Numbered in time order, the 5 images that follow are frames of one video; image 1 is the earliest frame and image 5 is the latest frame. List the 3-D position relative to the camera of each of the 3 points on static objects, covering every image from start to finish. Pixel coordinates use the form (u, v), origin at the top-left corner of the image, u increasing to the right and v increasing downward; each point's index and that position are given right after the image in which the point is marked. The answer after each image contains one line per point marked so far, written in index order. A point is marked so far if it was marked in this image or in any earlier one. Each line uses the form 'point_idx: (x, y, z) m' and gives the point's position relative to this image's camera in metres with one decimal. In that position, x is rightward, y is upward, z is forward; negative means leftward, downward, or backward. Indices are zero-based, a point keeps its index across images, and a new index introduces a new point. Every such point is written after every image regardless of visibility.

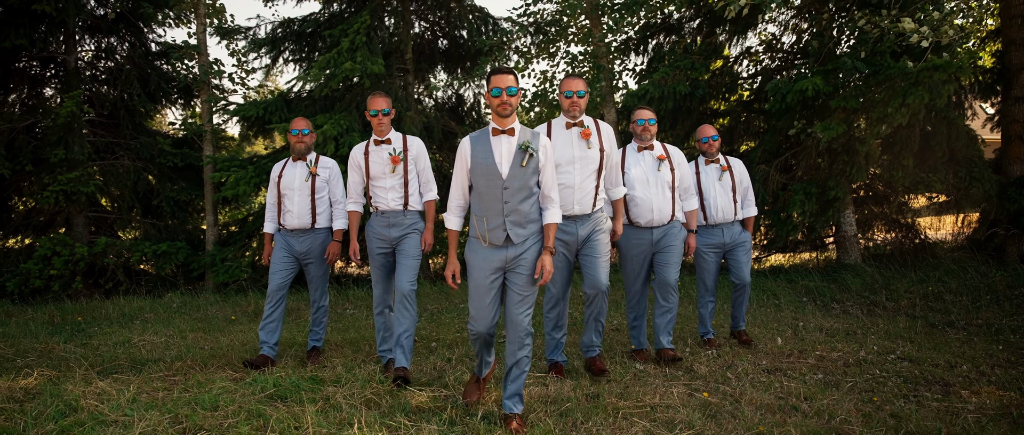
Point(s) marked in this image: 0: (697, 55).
0: (+2.4, +2.1, +9.9) m
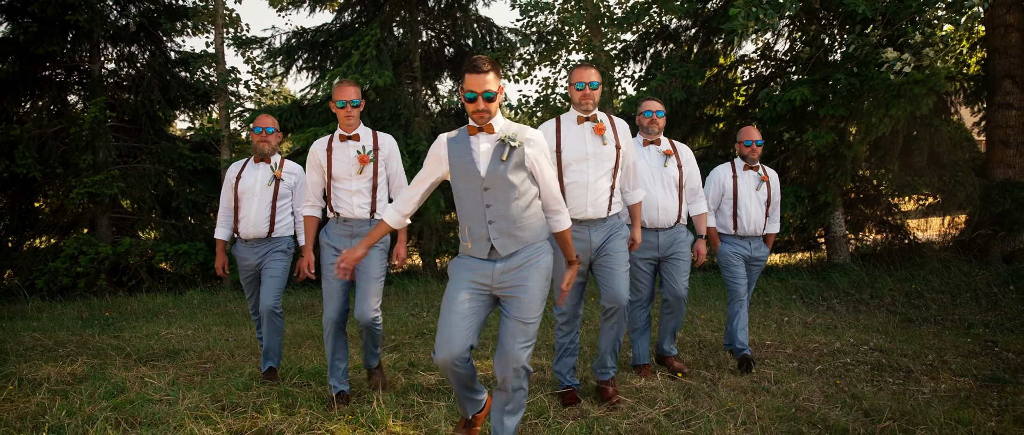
0: (+2.5, +2.1, +10.3) m
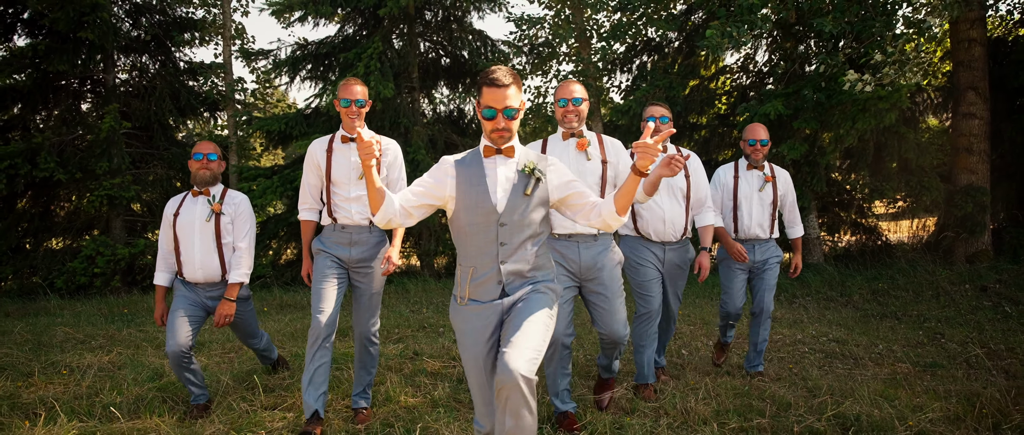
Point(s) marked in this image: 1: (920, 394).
0: (+2.4, +2.1, +10.9) m
1: (+2.3, -1.0, +4.3) m
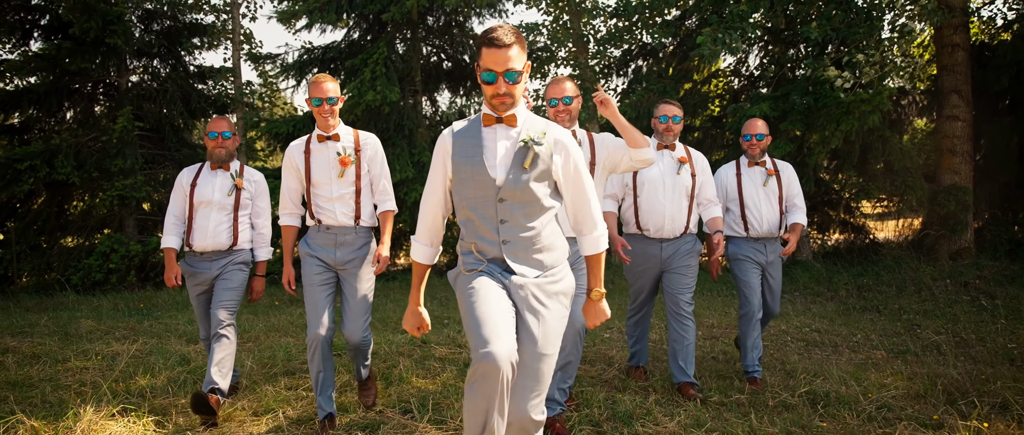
0: (+2.4, +2.1, +11.3) m
1: (+2.3, -1.0, +4.7) m
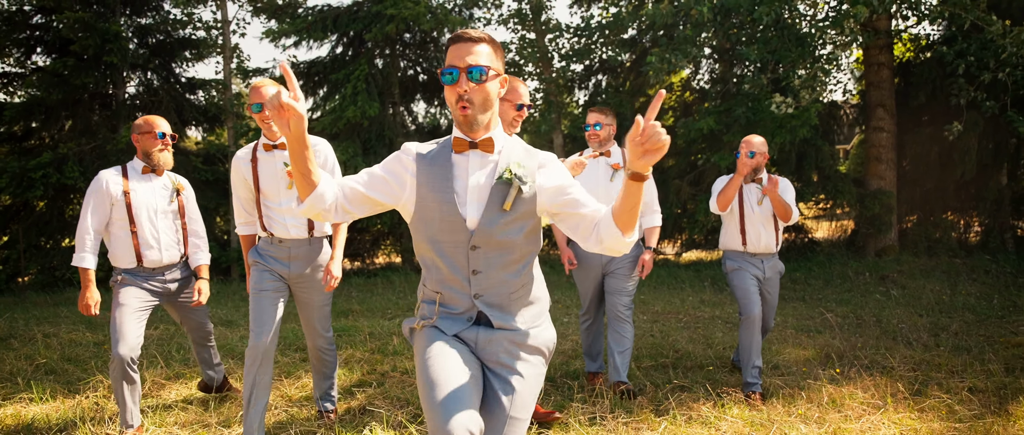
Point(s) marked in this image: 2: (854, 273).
0: (+1.9, +2.1, +12.5) m
1: (+2.1, -1.0, +5.8) m
2: (+4.9, -0.8, +10.9) m
